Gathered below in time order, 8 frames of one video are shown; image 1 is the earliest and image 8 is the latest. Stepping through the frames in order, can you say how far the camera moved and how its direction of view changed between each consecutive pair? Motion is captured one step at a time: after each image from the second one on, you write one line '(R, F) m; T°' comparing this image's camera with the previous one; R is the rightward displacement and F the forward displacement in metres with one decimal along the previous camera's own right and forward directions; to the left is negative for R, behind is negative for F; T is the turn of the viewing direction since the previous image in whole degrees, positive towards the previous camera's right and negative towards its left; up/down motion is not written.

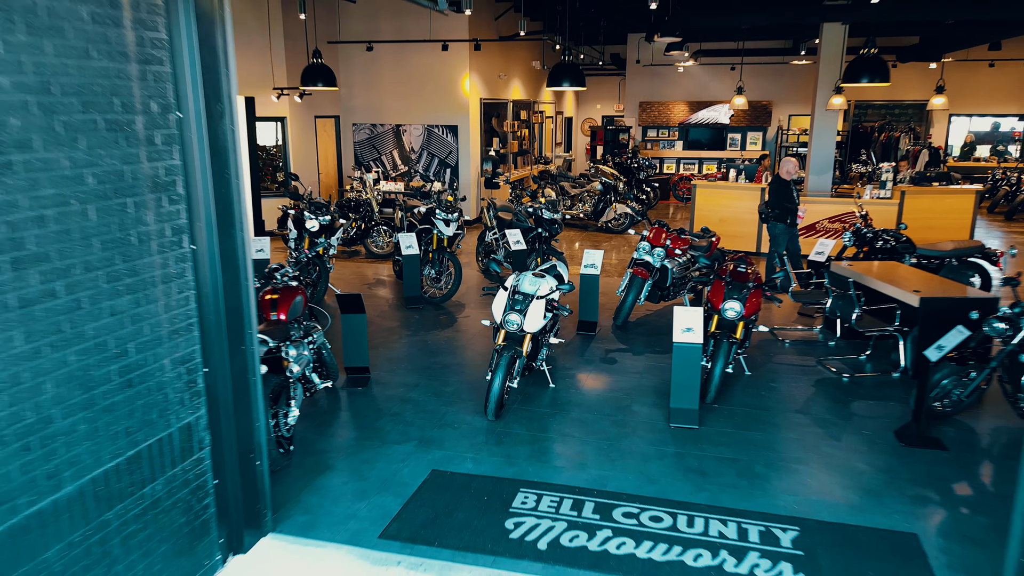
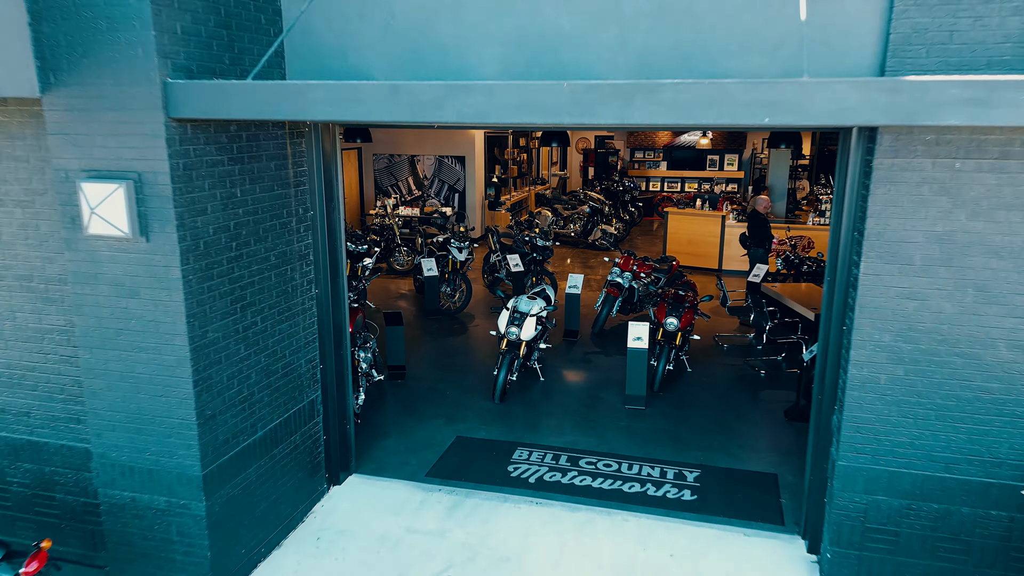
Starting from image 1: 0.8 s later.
(0.0, -2.1) m; 0°
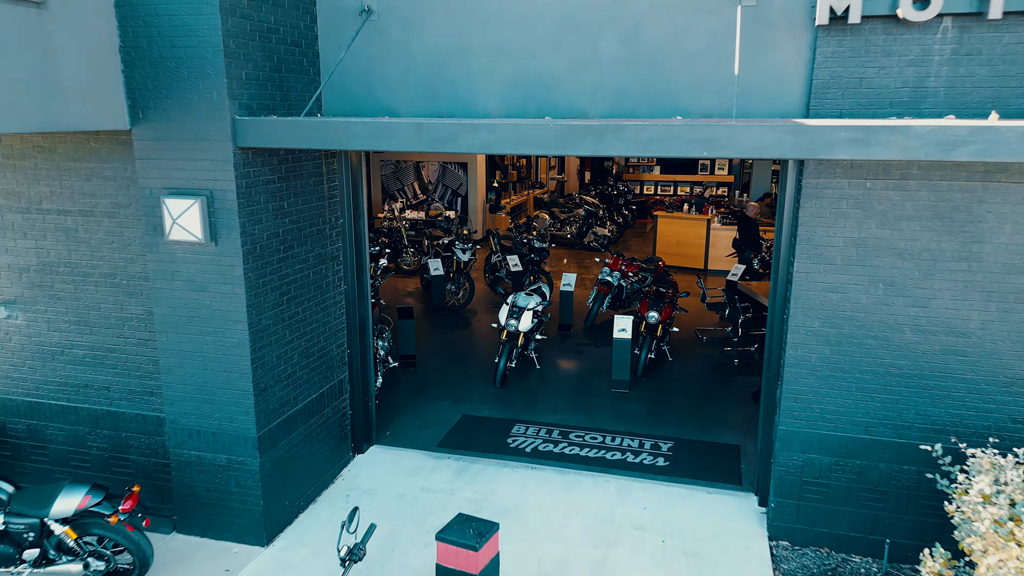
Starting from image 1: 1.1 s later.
(0.0, -0.9) m; 0°
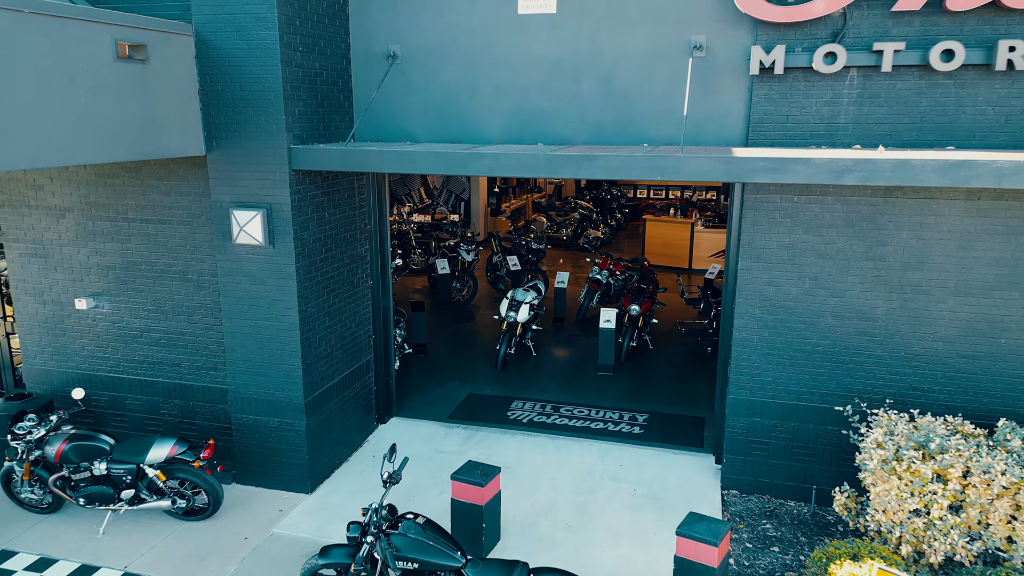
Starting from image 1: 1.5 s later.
(0.0, -1.2) m; 0°
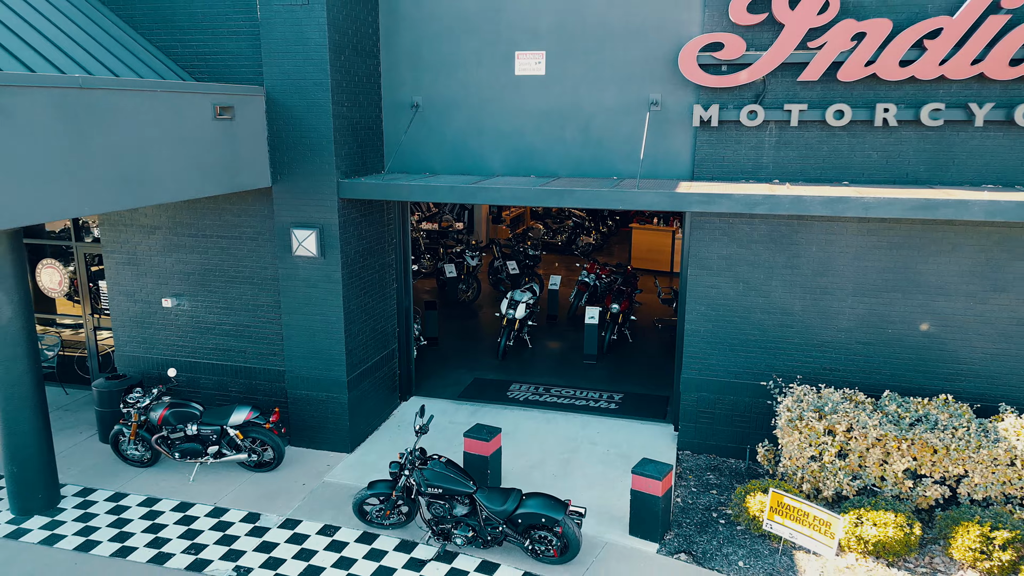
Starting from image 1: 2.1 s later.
(0.0, -1.7) m; 0°
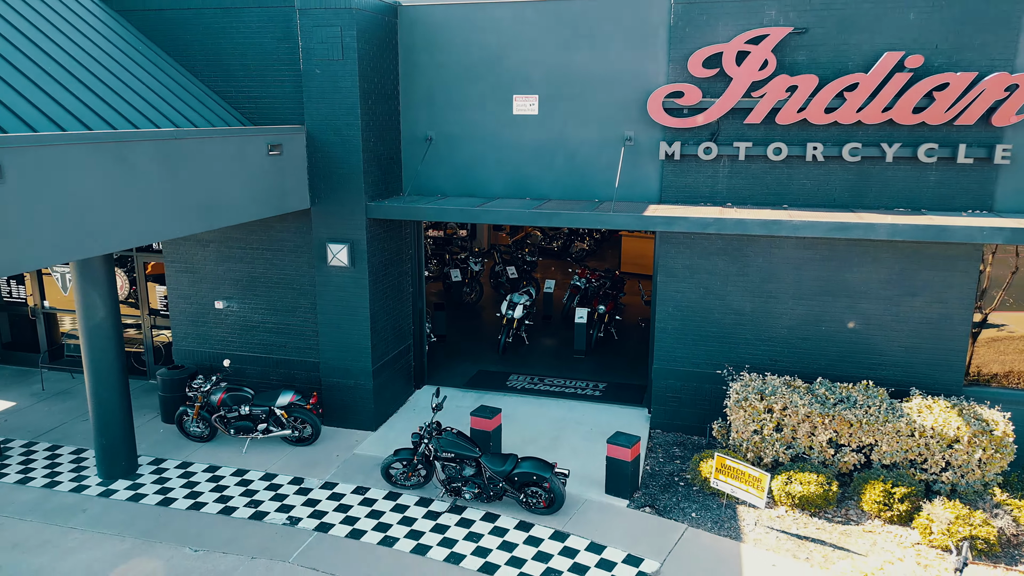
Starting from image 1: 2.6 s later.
(0.0, -1.6) m; 0°
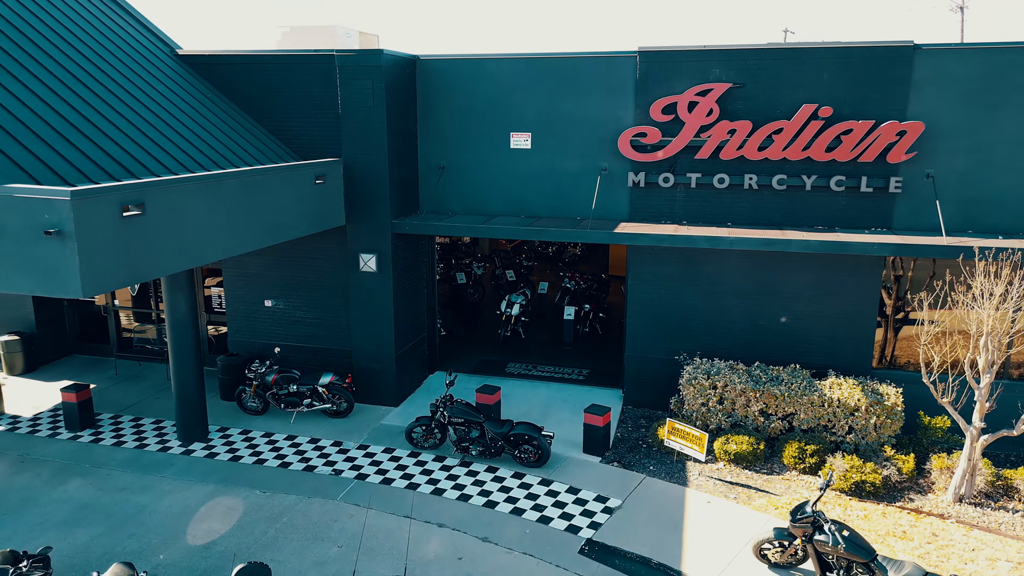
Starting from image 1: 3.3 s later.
(0.0, -2.2) m; 0°
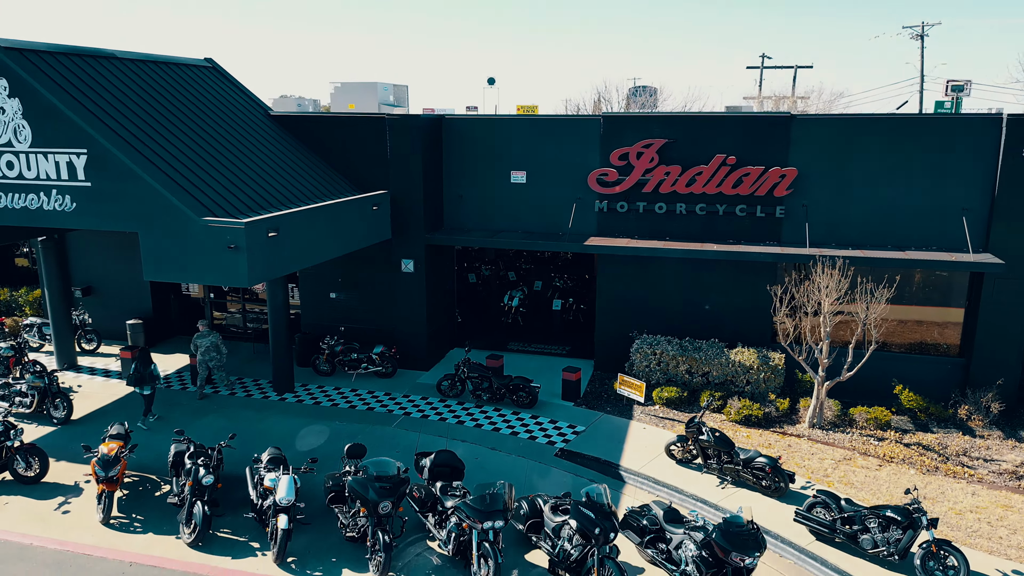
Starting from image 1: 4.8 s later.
(+0.1, -4.5) m; 0°
